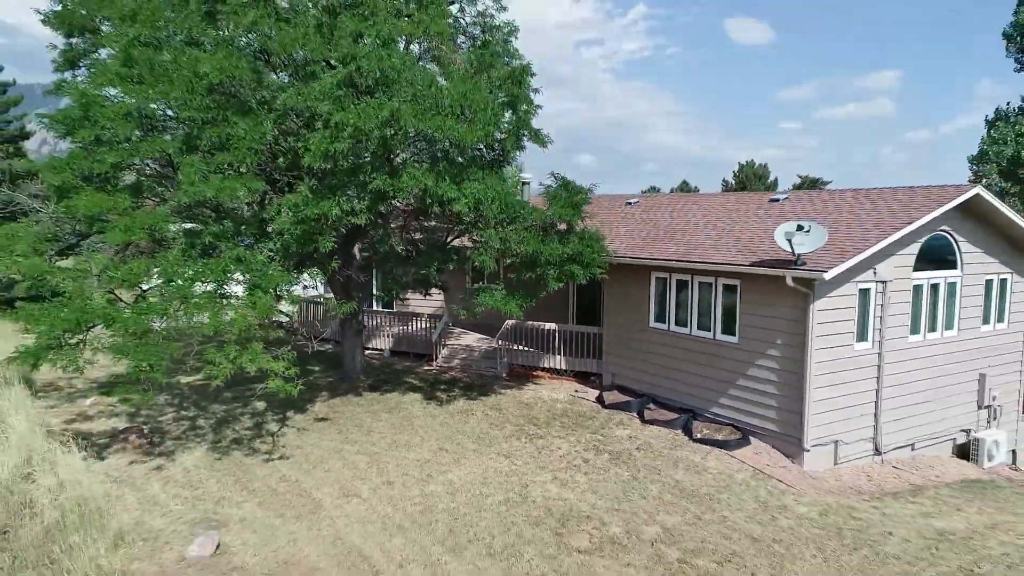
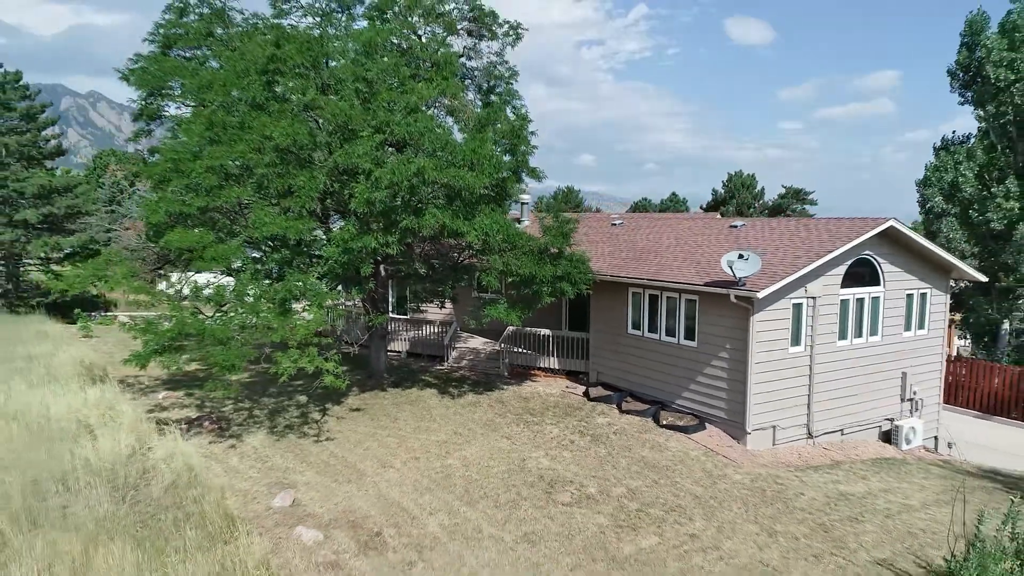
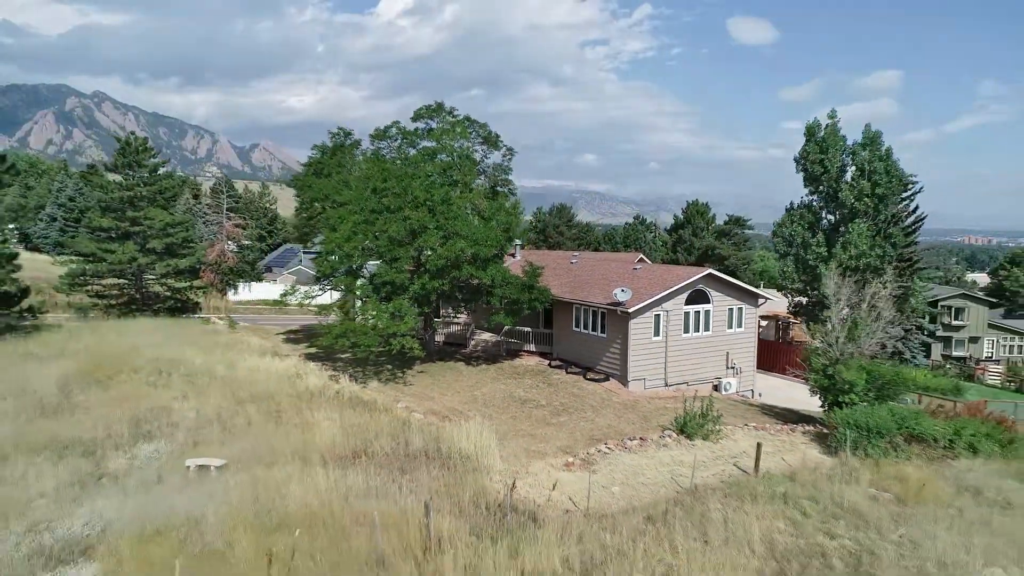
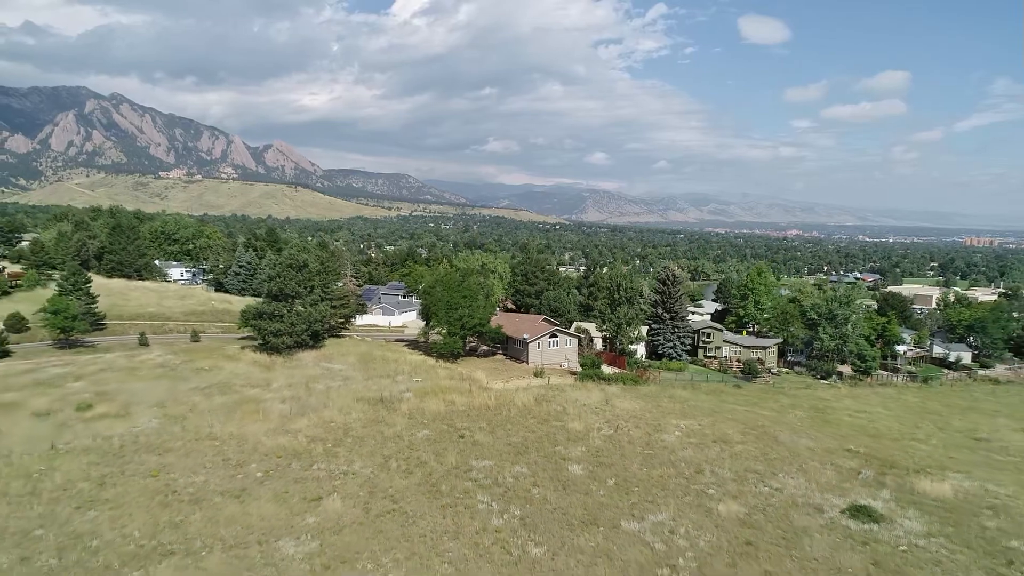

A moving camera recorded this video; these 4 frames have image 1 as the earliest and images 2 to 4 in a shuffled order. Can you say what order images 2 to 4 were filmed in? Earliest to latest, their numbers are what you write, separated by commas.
2, 3, 4
